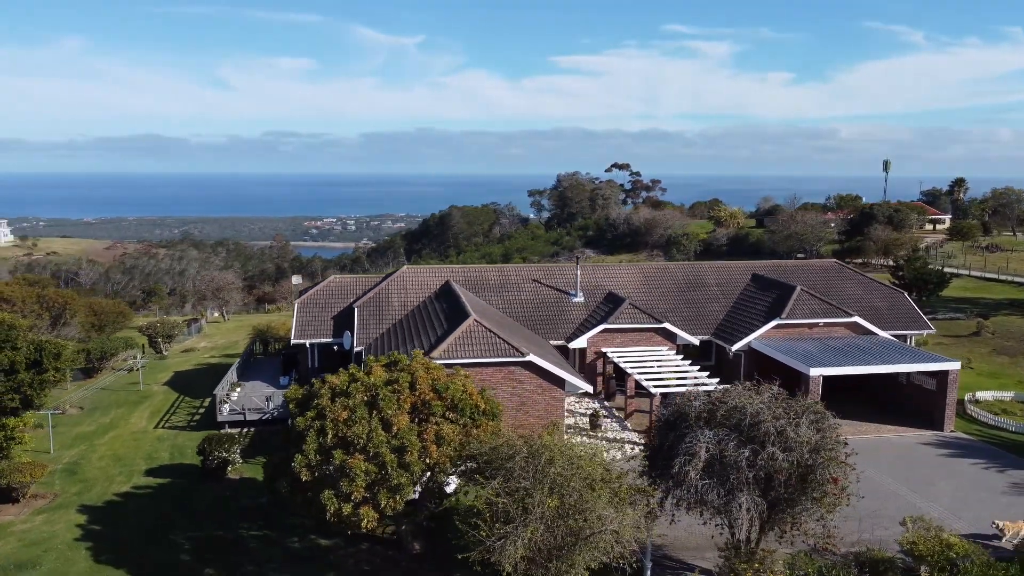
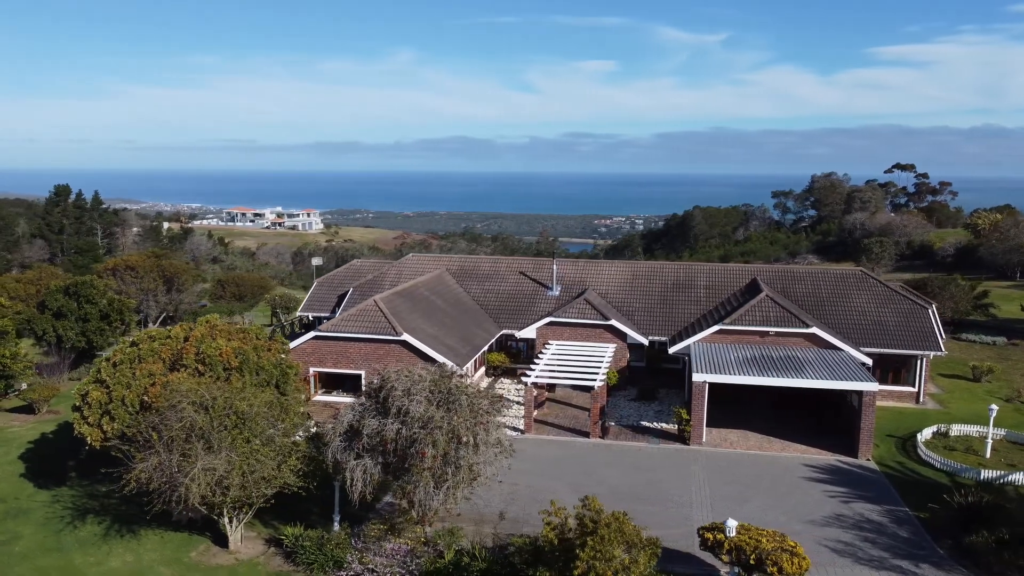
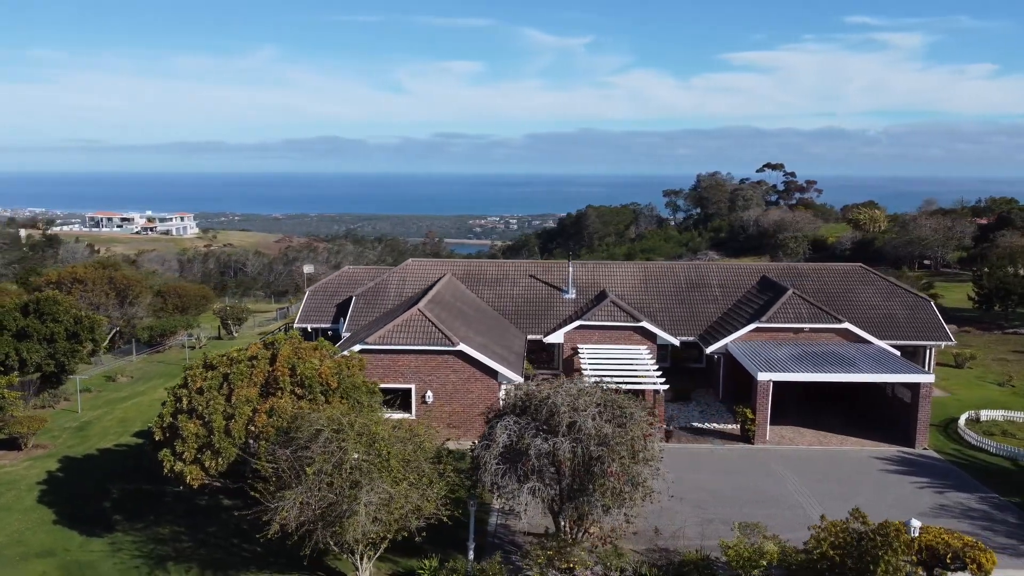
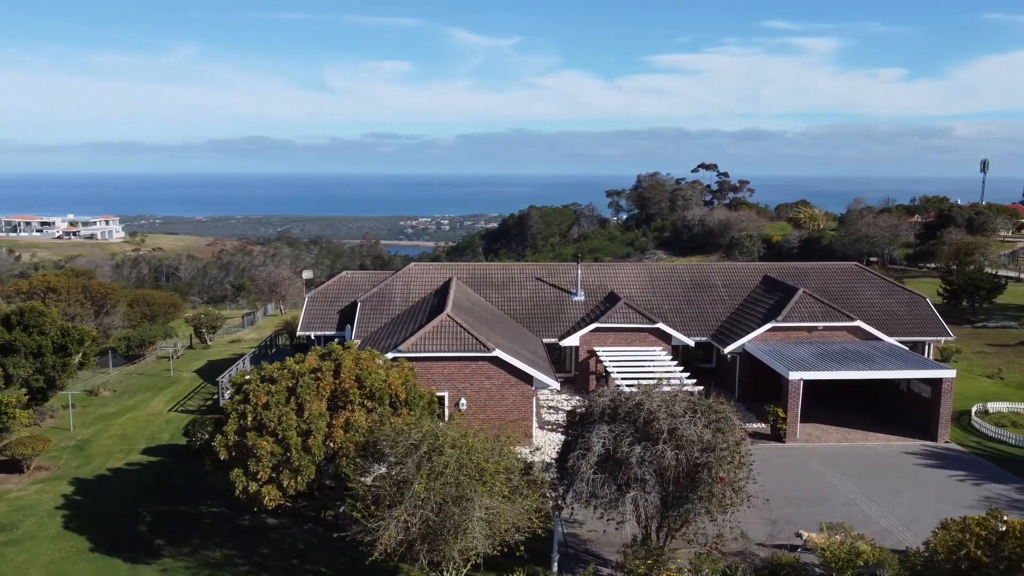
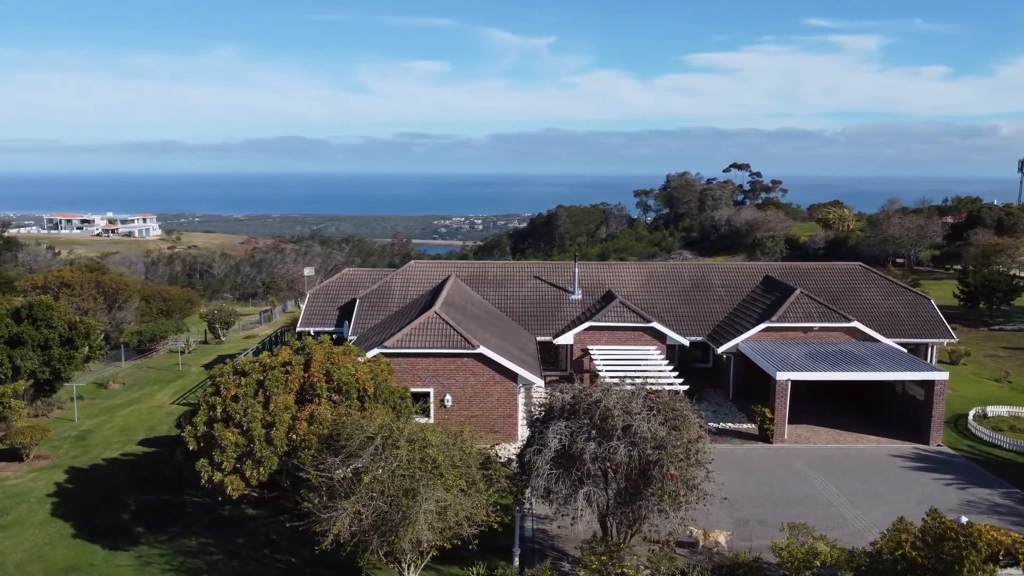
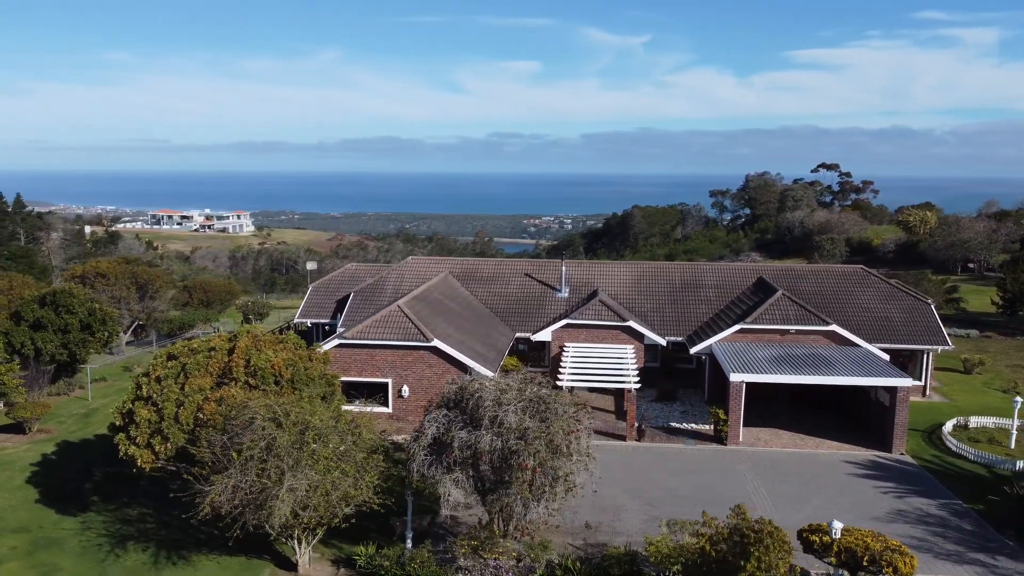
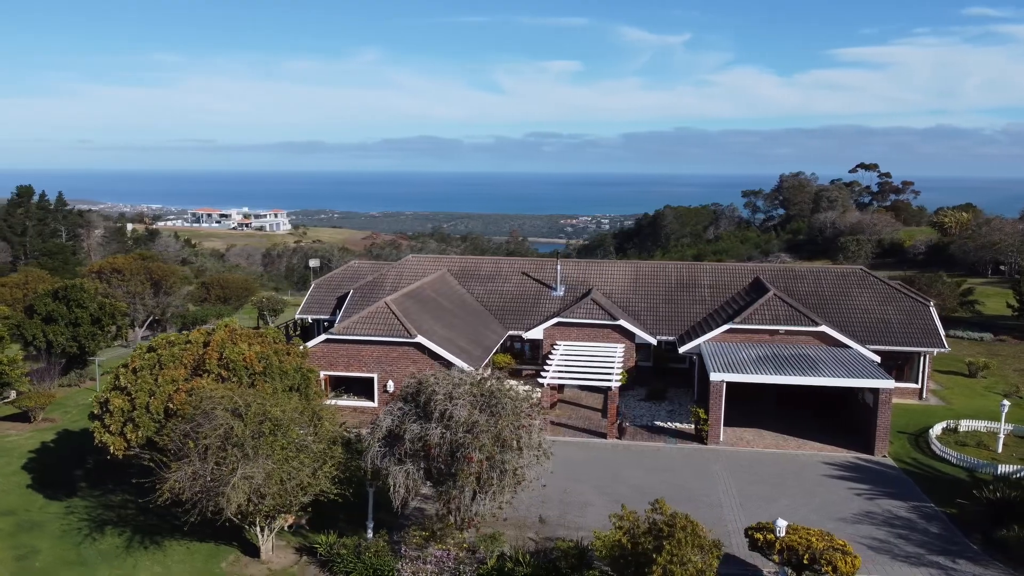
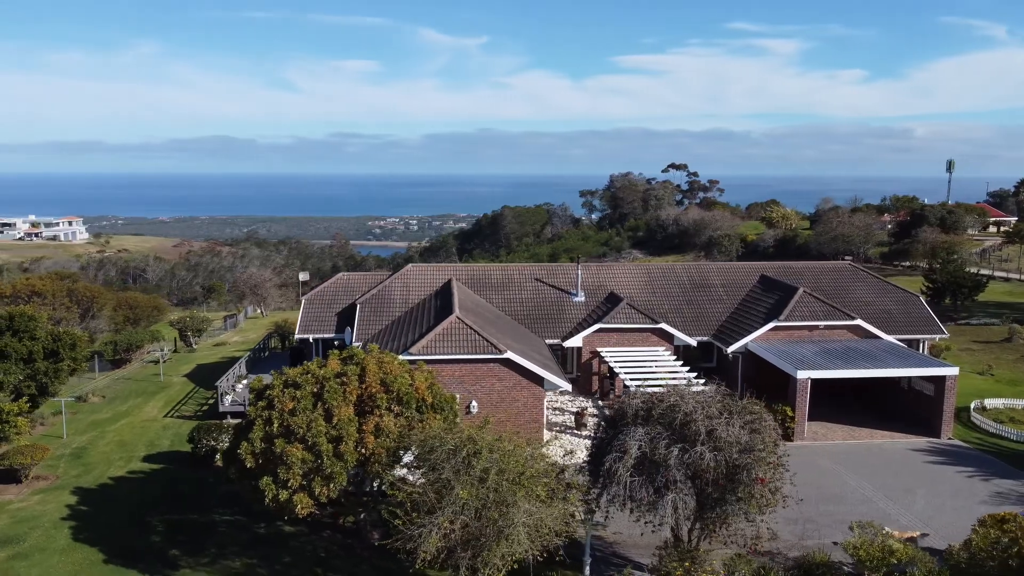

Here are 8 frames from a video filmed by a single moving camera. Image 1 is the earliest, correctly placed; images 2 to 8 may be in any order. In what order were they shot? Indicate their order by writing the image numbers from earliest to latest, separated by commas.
8, 4, 5, 3, 6, 7, 2
